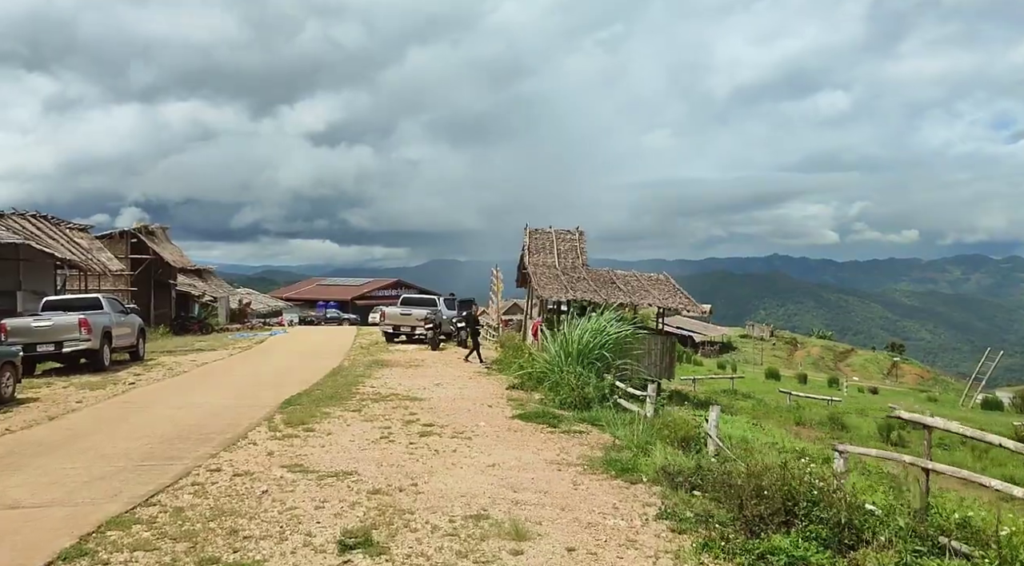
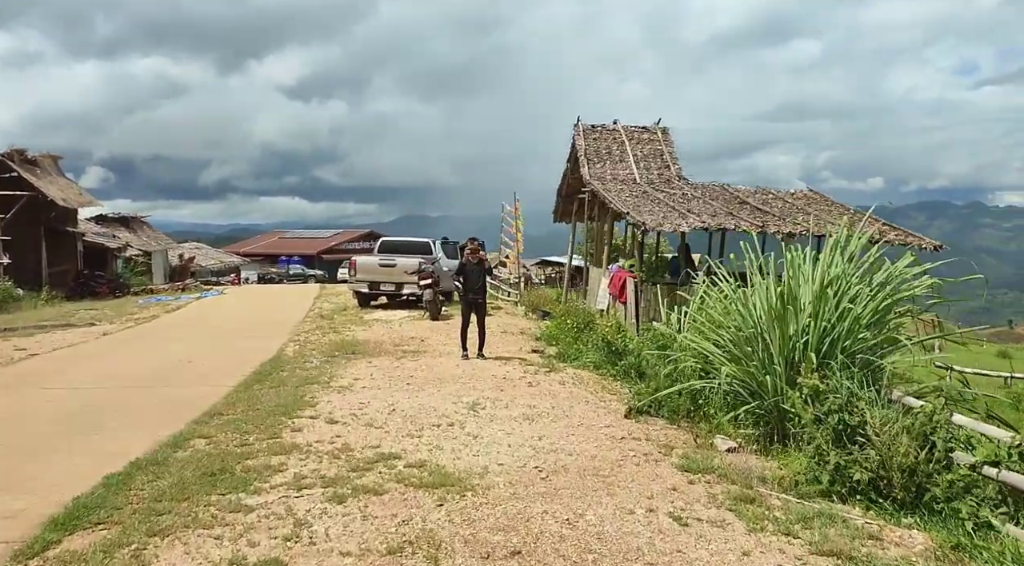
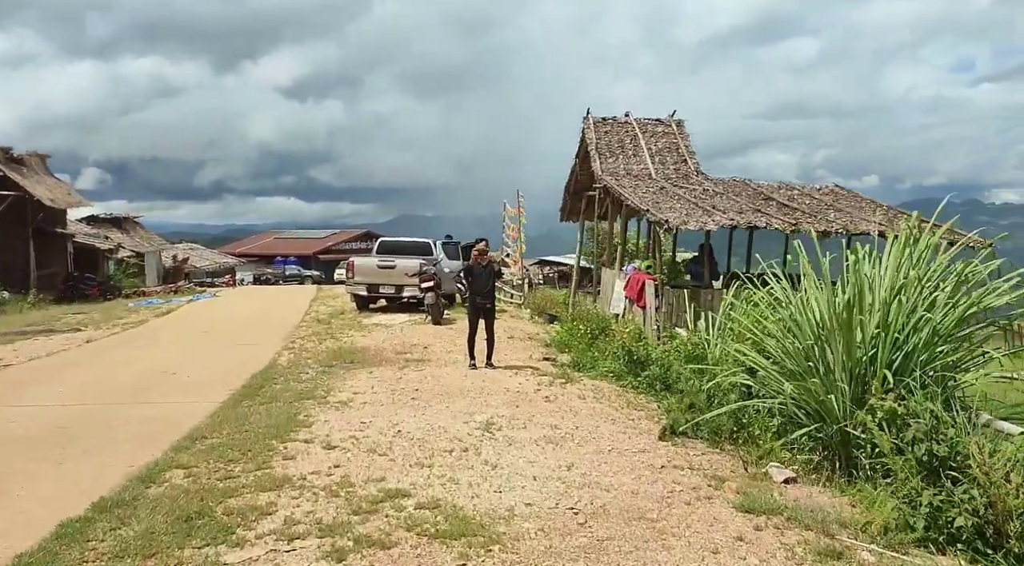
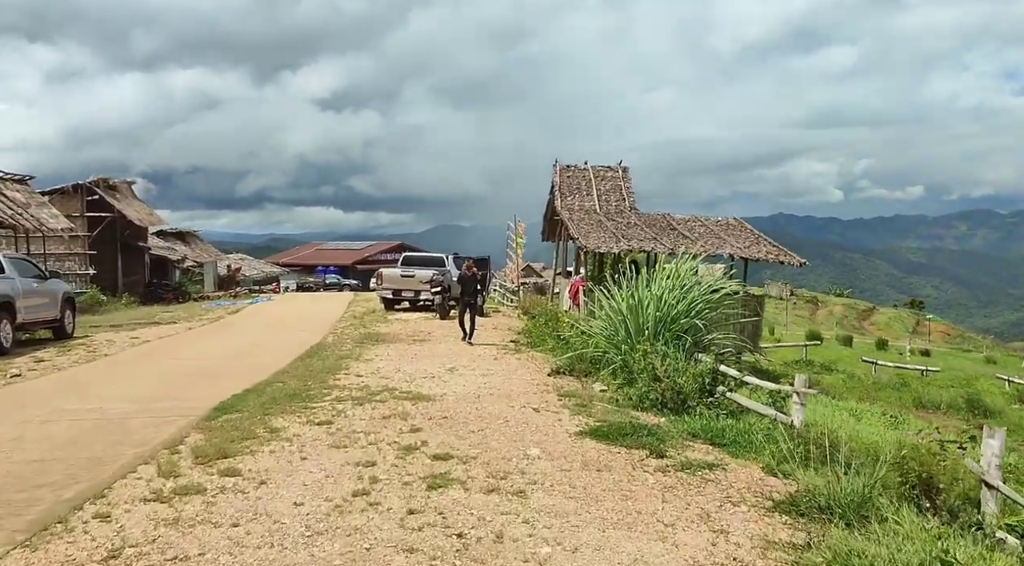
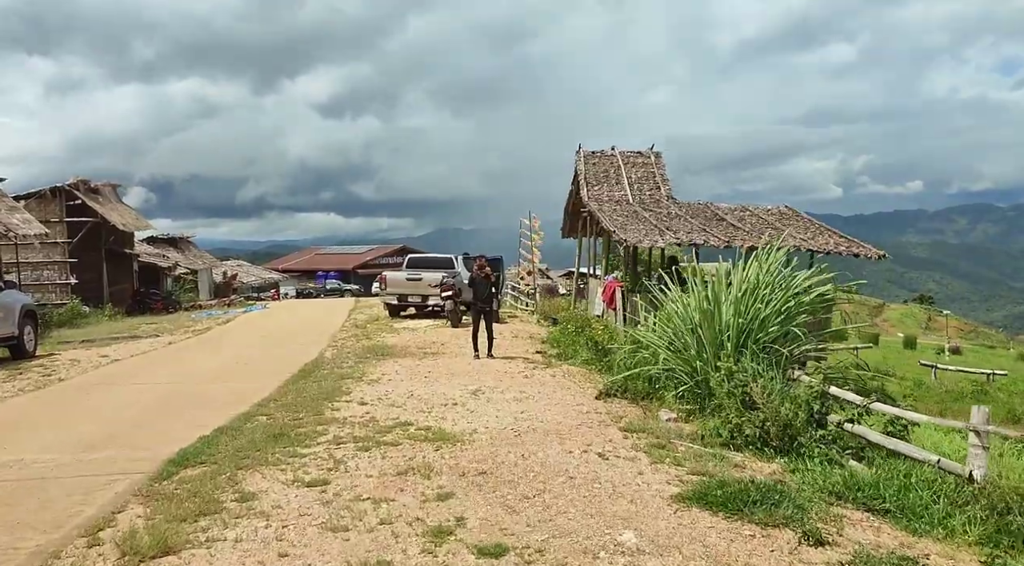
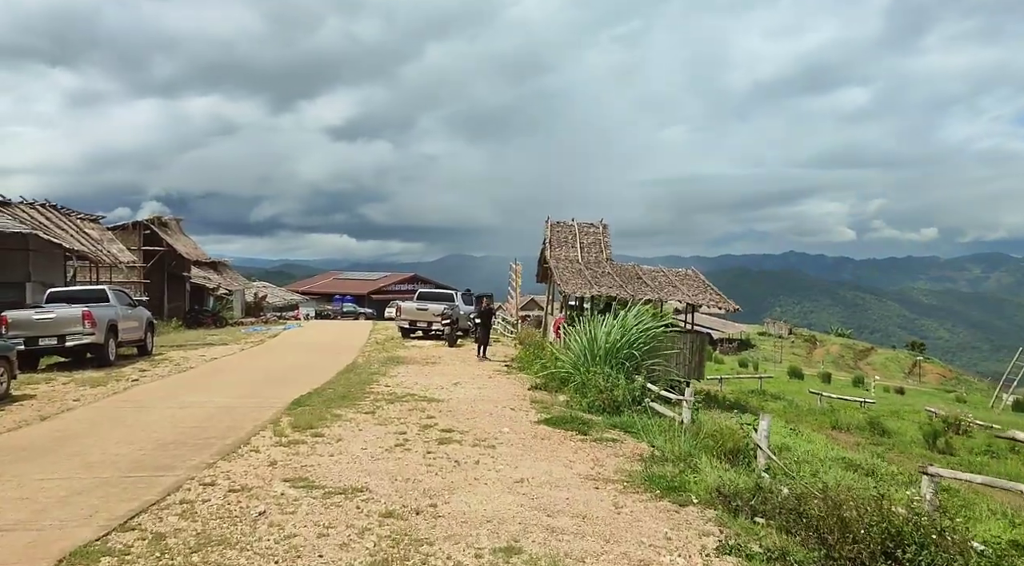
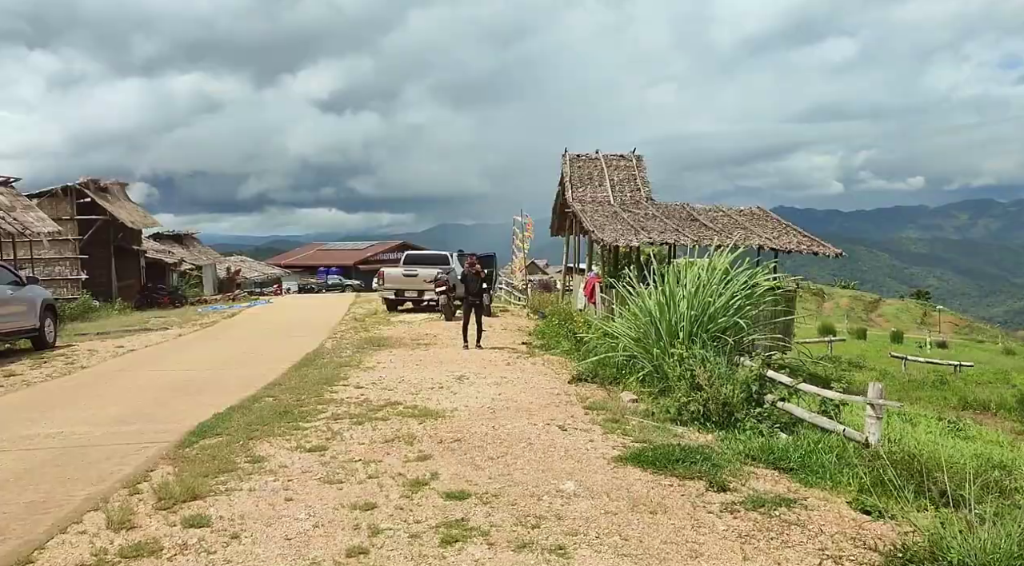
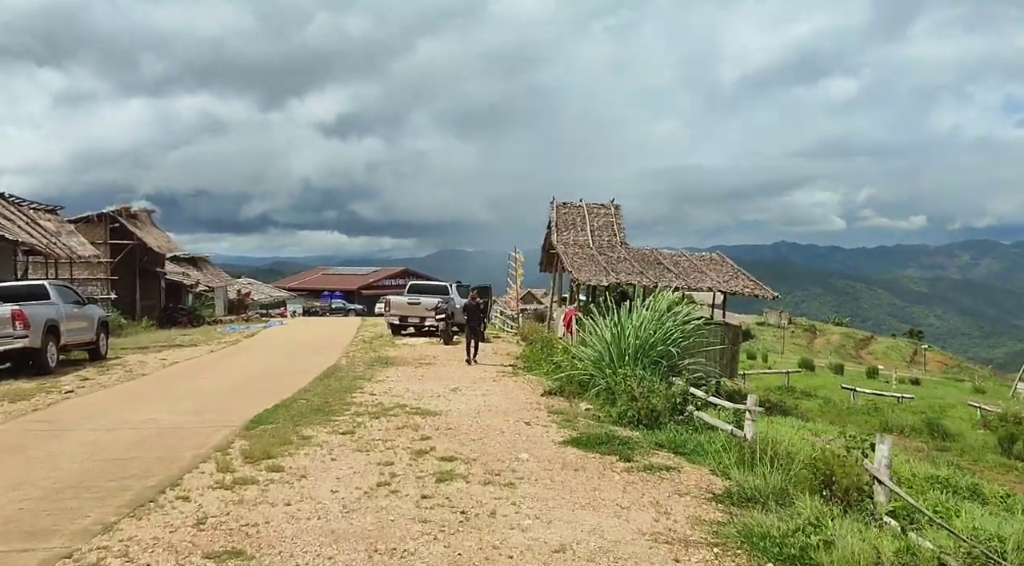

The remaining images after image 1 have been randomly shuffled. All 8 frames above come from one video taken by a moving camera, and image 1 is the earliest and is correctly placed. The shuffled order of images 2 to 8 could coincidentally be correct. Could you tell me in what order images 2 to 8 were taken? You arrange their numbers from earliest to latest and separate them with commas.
6, 8, 4, 7, 5, 2, 3
